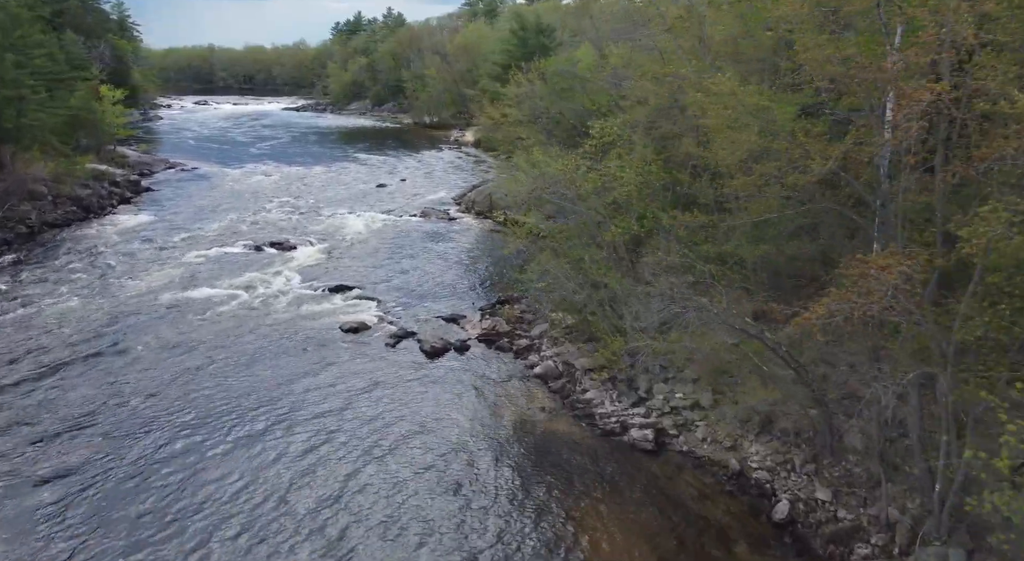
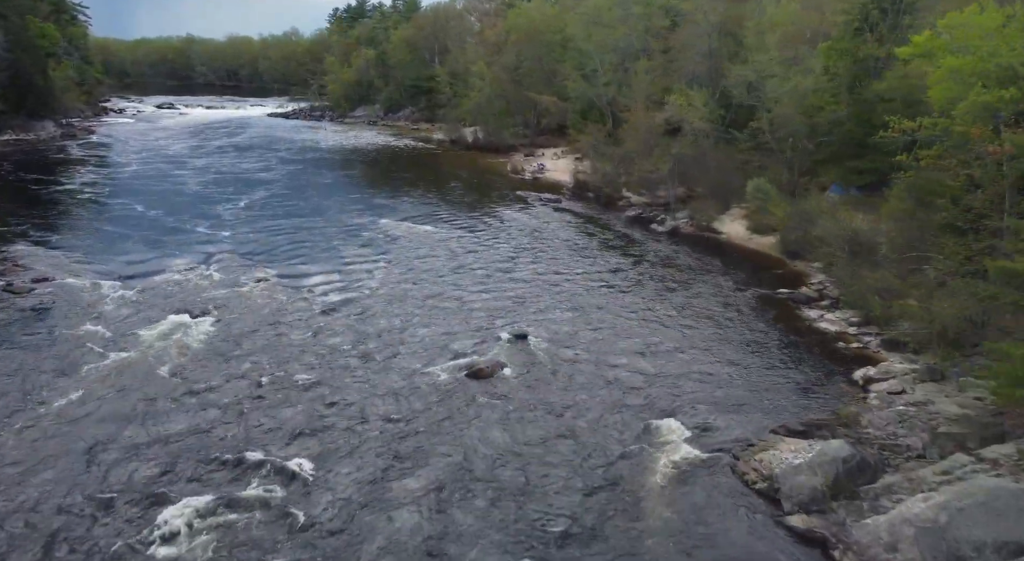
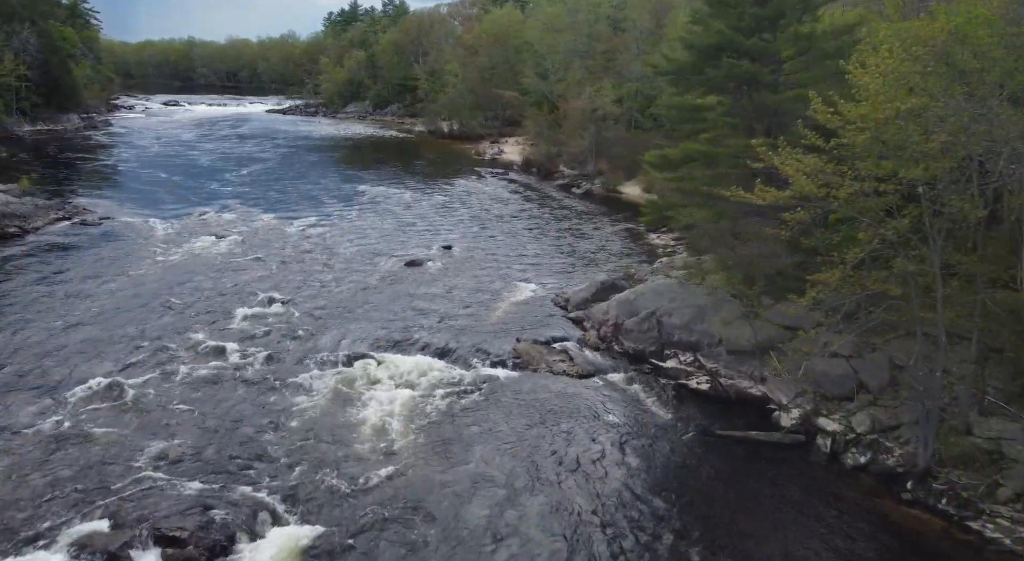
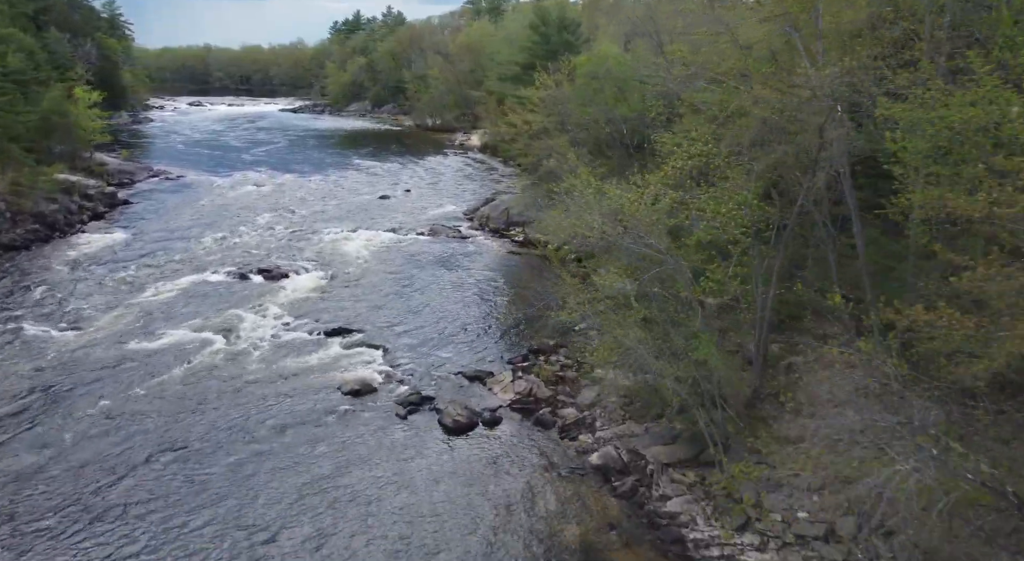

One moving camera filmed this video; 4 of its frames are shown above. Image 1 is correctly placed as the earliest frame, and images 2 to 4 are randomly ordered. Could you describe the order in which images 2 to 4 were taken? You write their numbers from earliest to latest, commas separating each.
4, 3, 2
